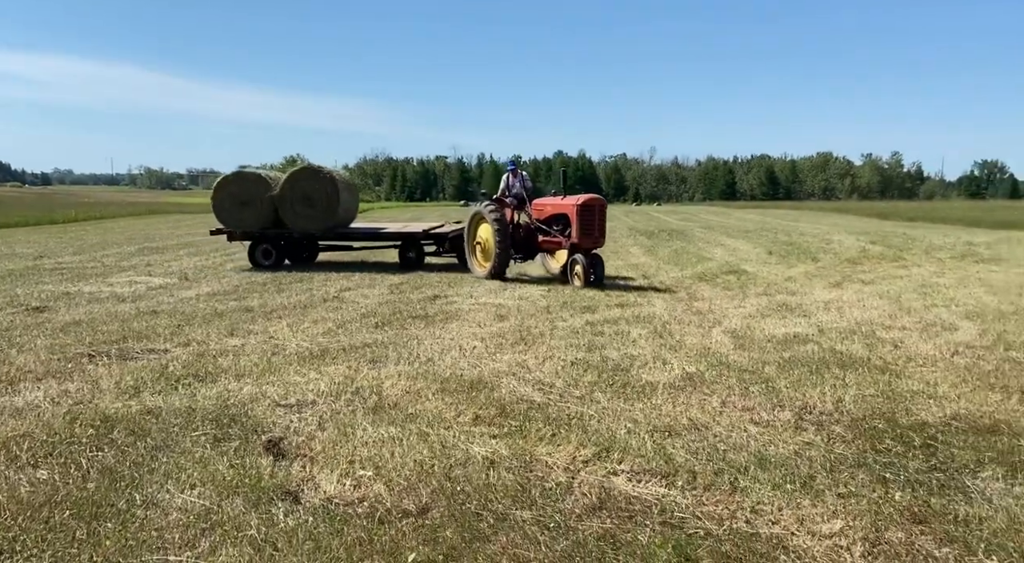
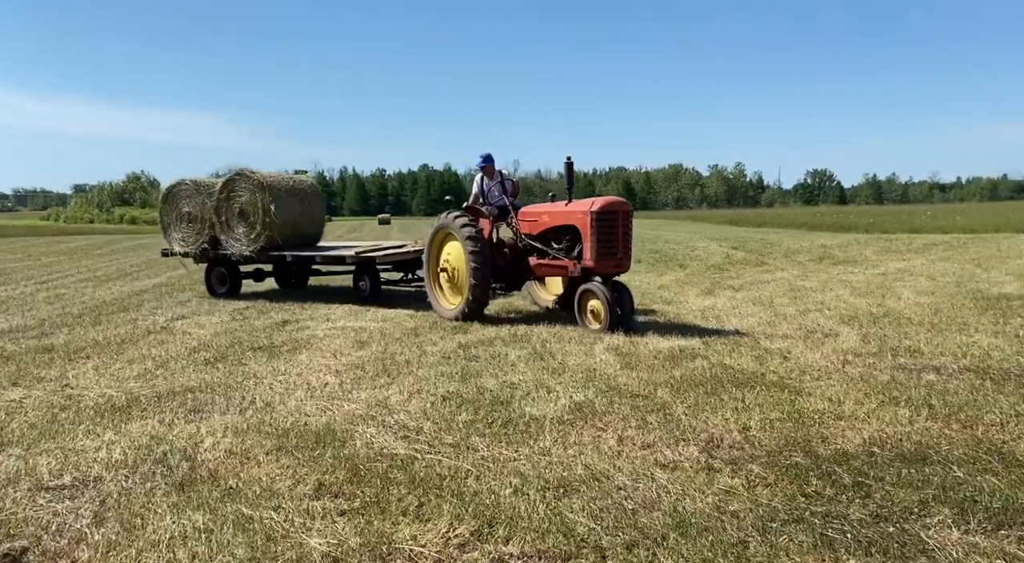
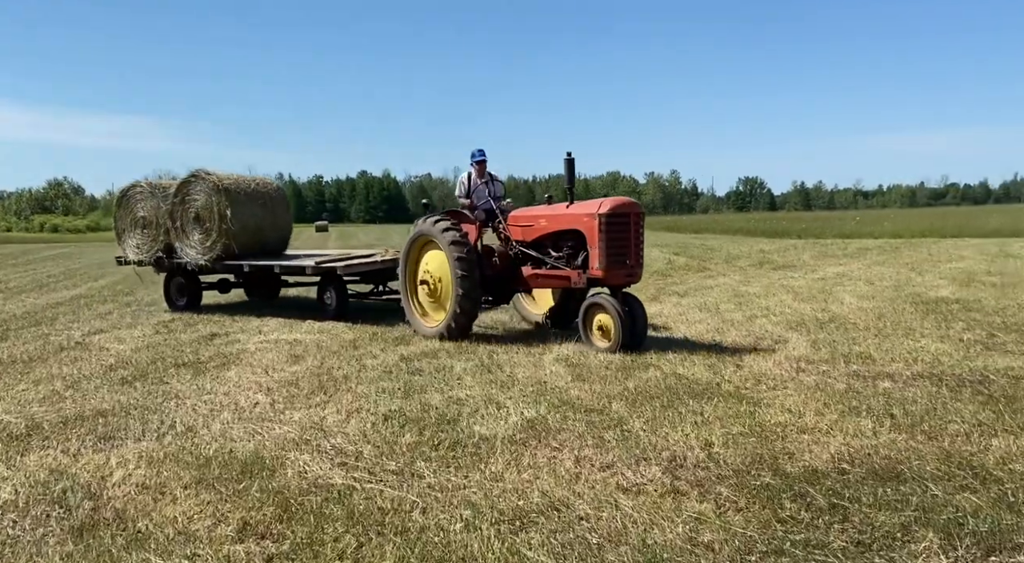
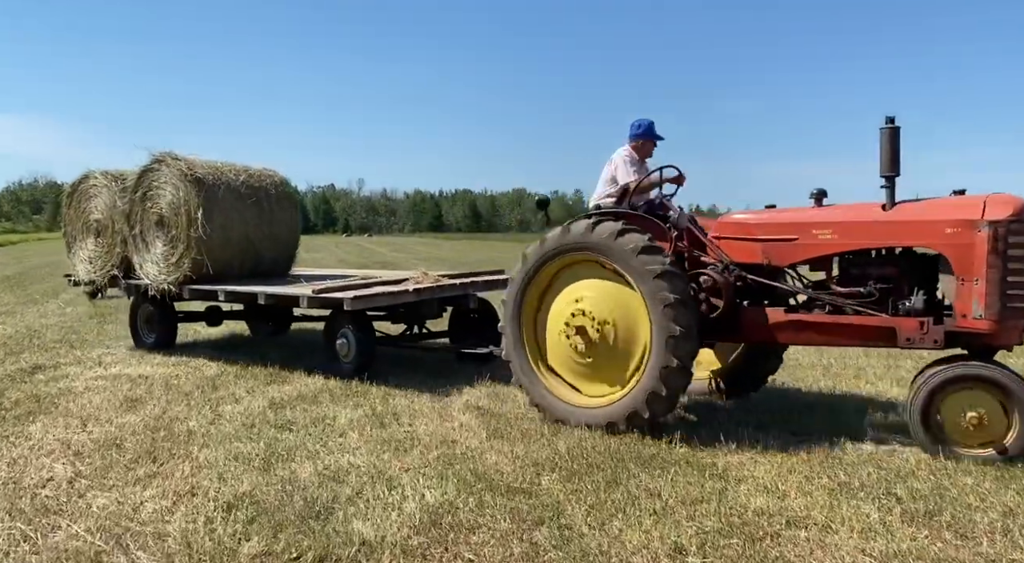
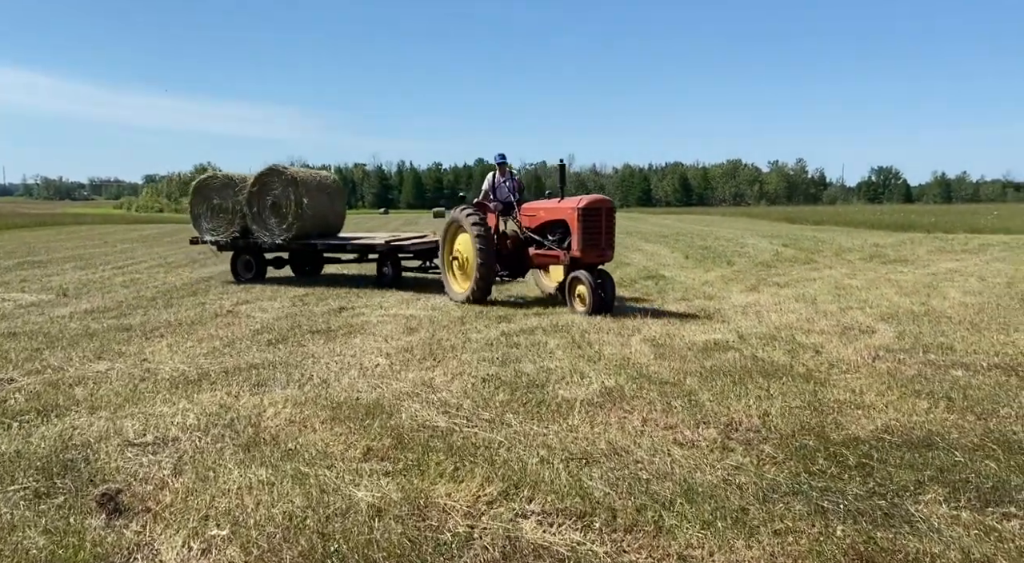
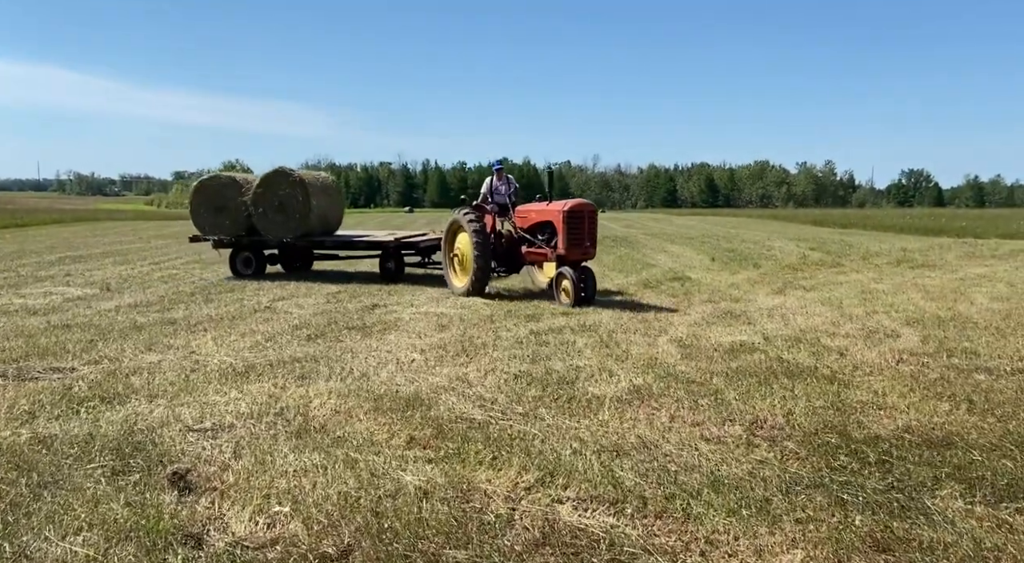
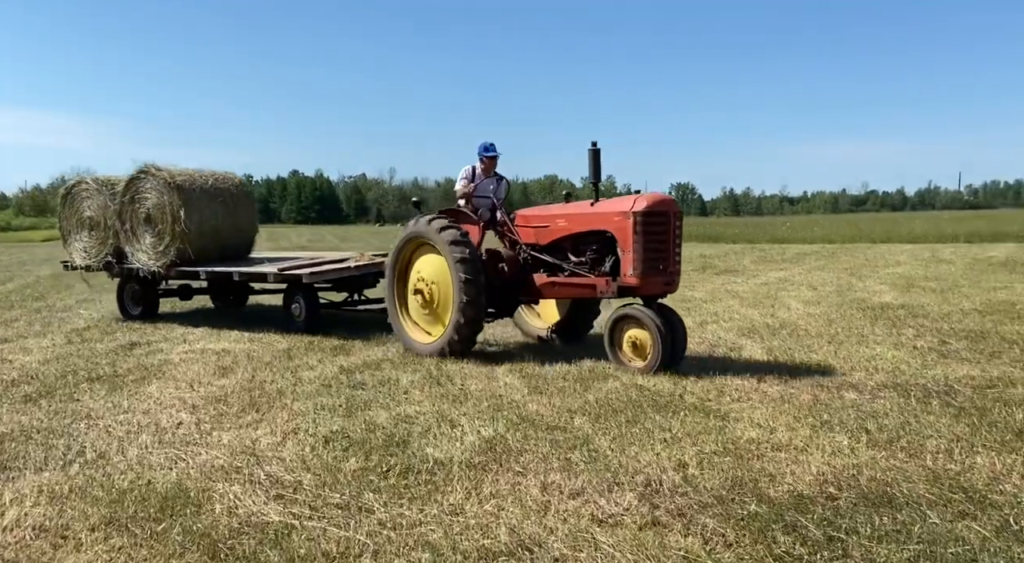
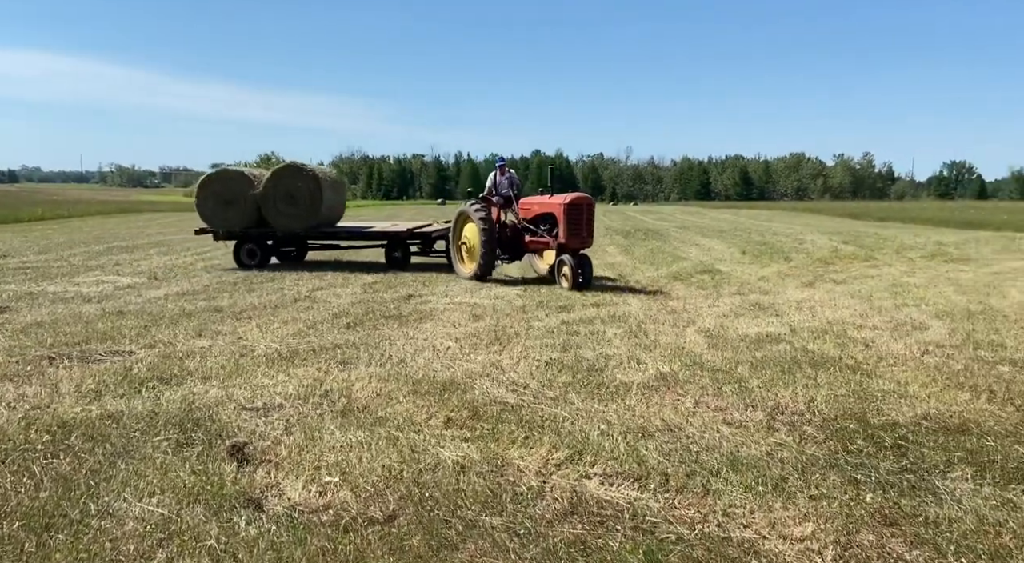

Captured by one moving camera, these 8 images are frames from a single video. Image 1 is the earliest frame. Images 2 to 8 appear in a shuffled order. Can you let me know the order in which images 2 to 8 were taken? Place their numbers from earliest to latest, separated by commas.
8, 6, 5, 2, 3, 7, 4
